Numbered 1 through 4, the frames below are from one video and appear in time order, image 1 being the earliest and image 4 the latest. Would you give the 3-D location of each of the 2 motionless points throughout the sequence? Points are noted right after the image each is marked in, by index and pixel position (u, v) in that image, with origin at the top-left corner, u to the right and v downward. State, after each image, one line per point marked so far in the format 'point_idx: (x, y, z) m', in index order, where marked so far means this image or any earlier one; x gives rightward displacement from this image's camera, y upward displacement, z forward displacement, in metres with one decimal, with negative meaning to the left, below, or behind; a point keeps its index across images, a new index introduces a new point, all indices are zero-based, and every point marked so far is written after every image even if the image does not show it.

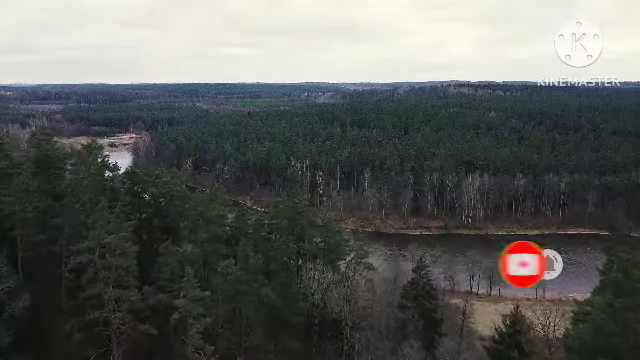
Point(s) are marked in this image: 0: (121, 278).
0: (-5.6, -2.8, +15.8) m
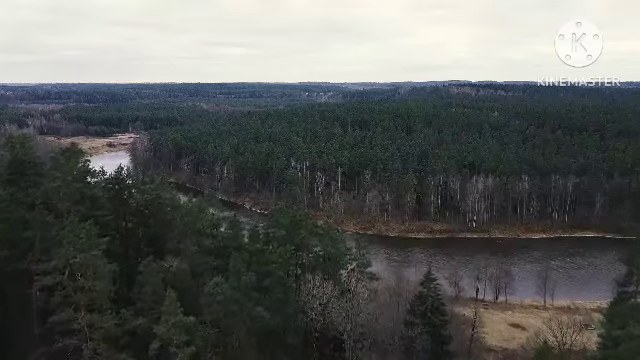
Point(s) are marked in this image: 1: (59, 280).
0: (-5.6, -3.0, +14.1) m
1: (-6.5, -2.5, +14.0) m
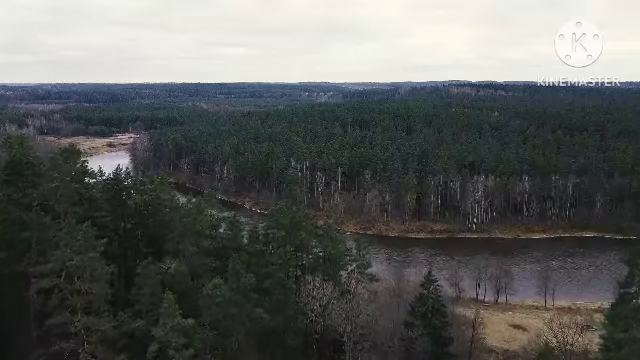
0: (-5.6, -3.1, +14.0) m
1: (-6.5, -2.5, +13.9) m
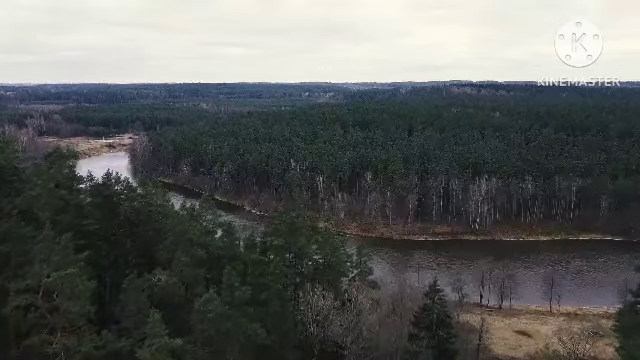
0: (-5.6, -3.2, +13.0) m
1: (-6.5, -2.7, +12.9) m
